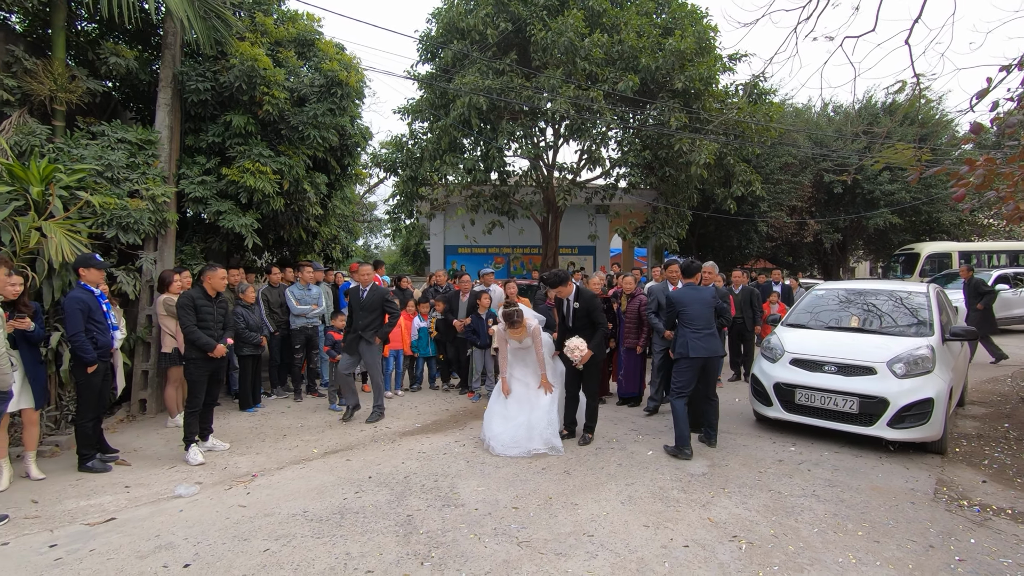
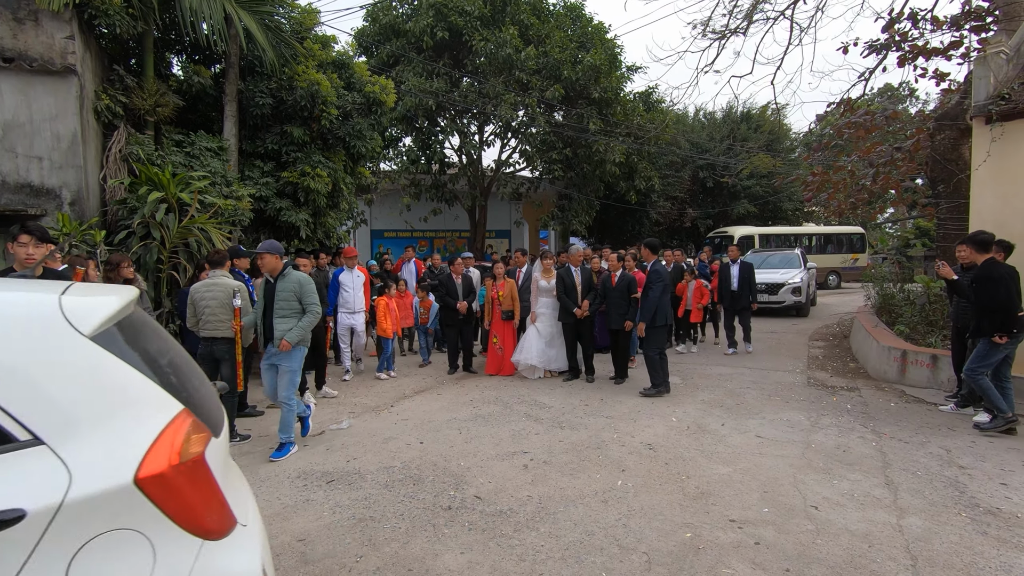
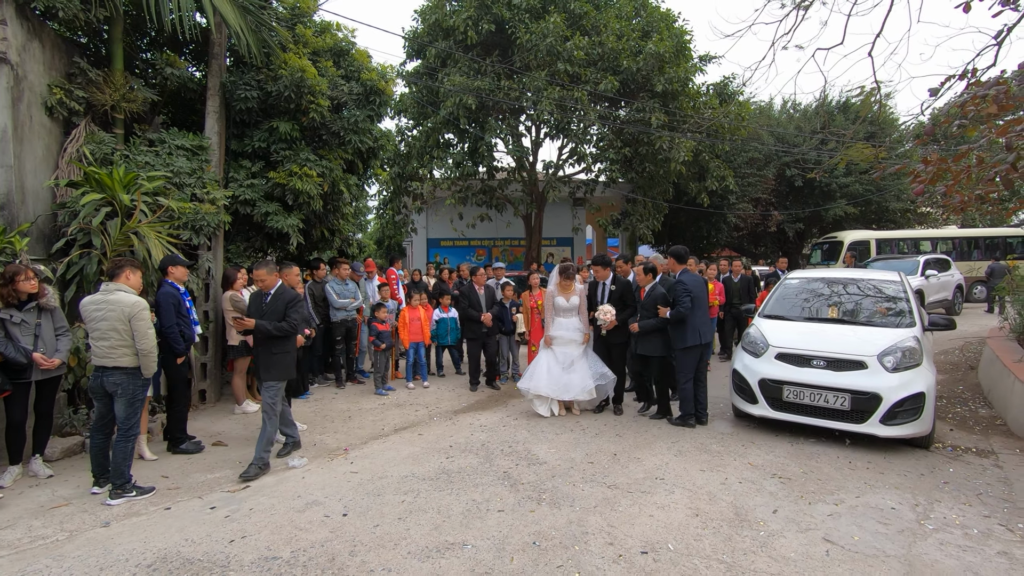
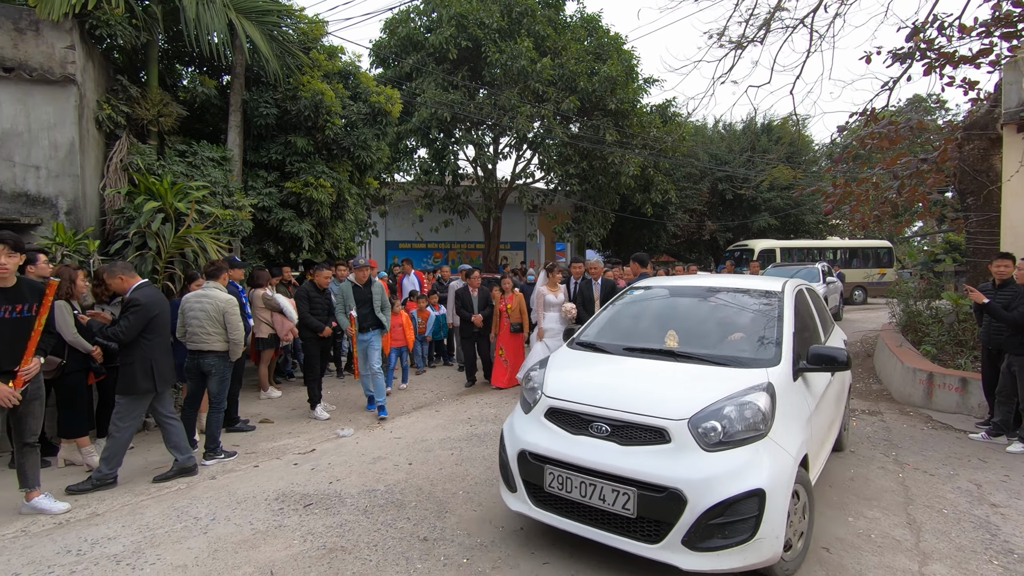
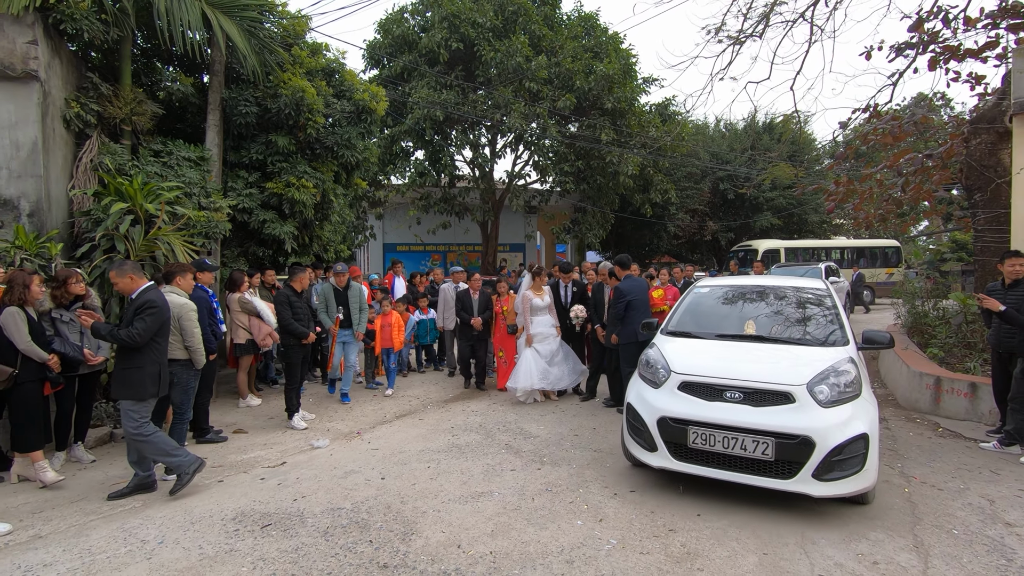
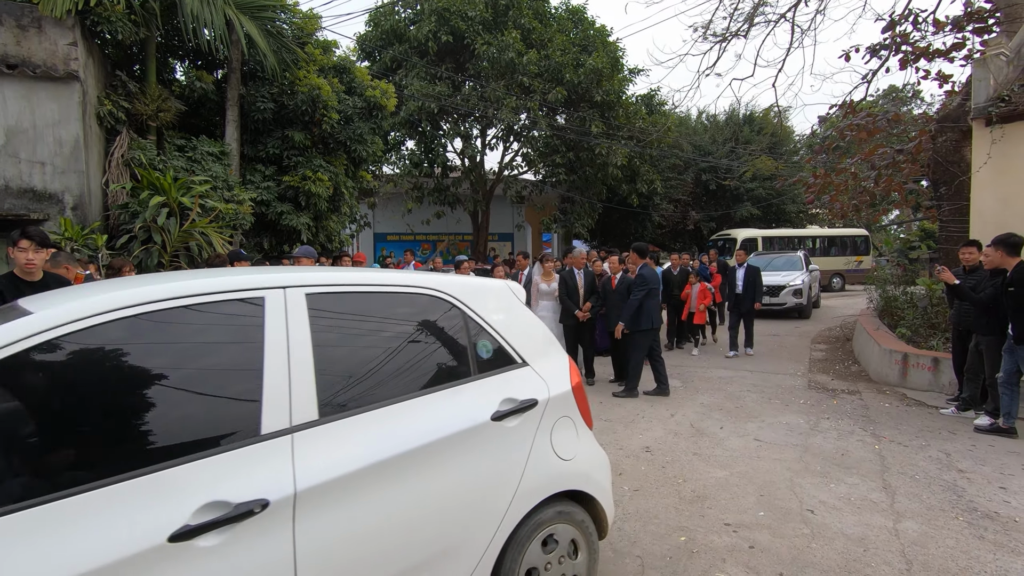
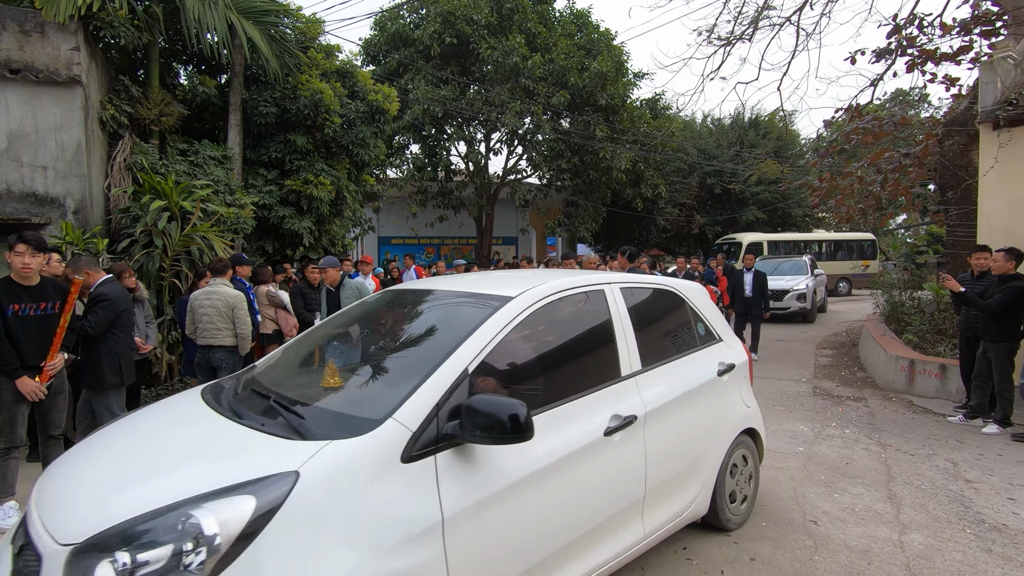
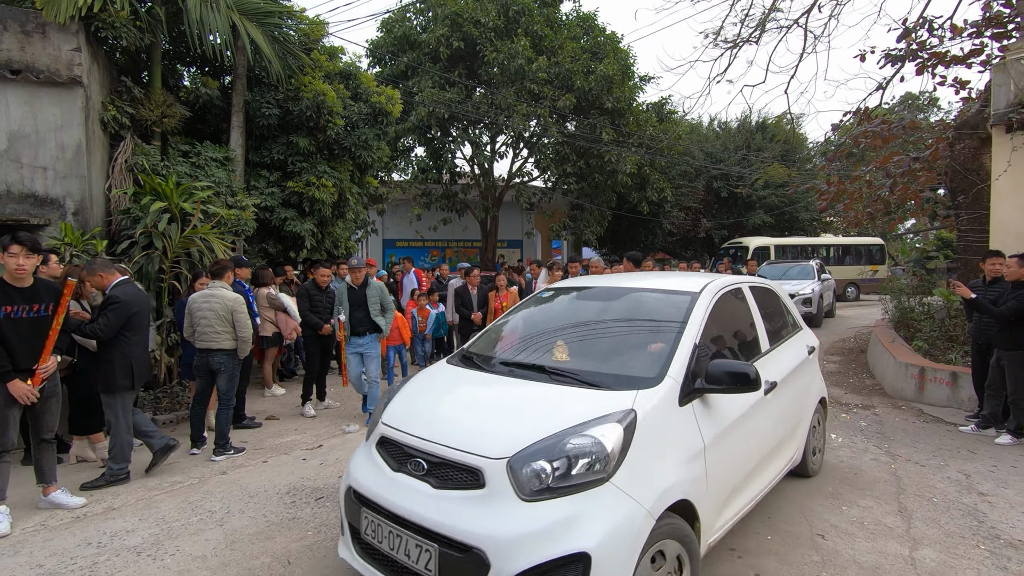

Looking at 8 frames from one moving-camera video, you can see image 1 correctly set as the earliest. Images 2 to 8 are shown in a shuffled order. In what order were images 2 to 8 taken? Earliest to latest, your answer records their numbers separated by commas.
3, 5, 4, 8, 7, 6, 2
